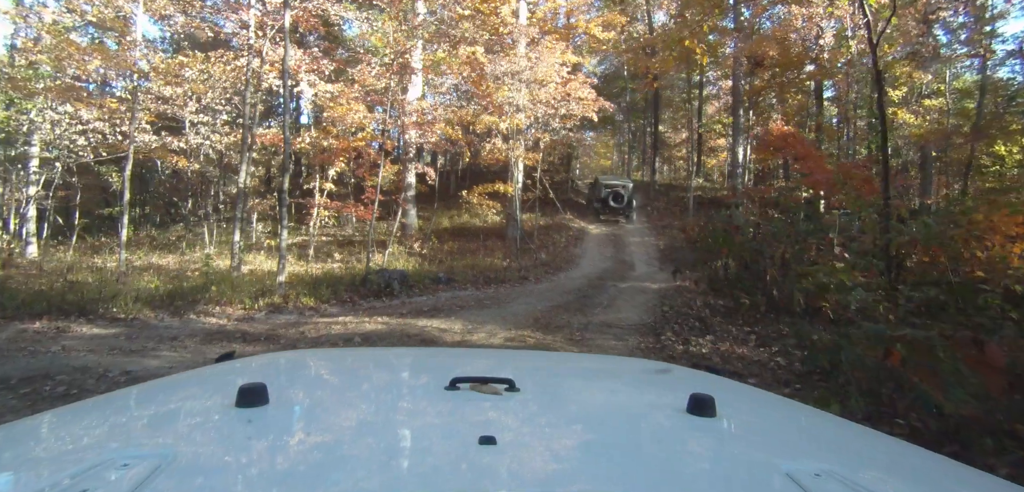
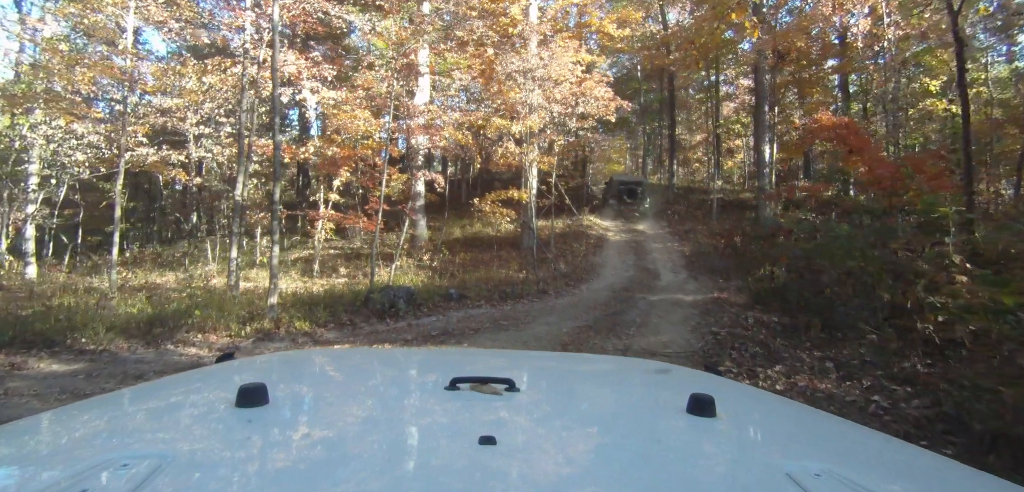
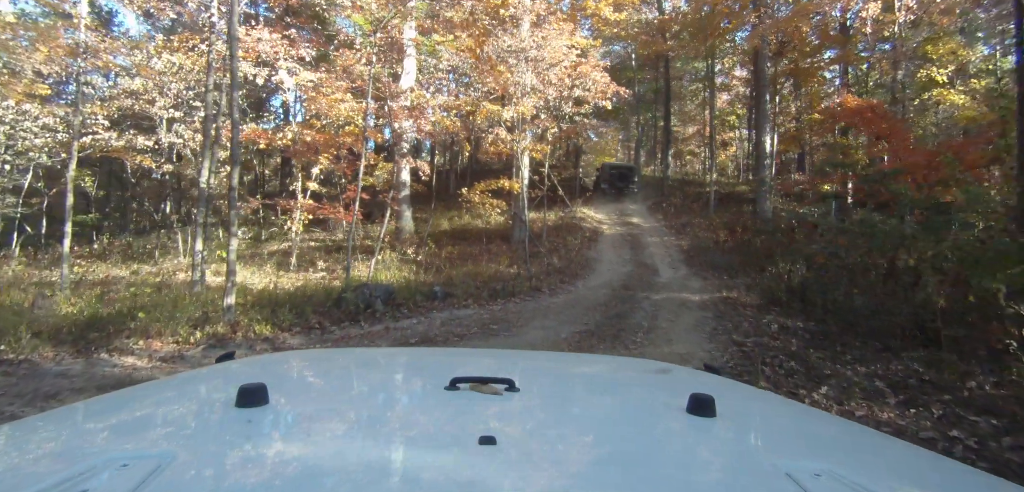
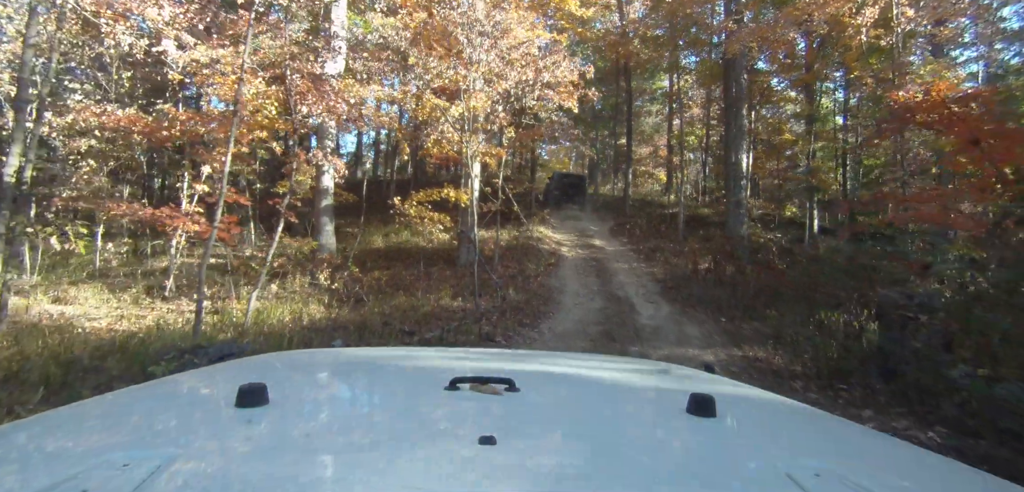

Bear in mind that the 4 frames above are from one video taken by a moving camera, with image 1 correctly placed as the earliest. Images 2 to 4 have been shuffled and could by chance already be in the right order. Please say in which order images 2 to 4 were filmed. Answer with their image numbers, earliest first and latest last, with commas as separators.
2, 3, 4
